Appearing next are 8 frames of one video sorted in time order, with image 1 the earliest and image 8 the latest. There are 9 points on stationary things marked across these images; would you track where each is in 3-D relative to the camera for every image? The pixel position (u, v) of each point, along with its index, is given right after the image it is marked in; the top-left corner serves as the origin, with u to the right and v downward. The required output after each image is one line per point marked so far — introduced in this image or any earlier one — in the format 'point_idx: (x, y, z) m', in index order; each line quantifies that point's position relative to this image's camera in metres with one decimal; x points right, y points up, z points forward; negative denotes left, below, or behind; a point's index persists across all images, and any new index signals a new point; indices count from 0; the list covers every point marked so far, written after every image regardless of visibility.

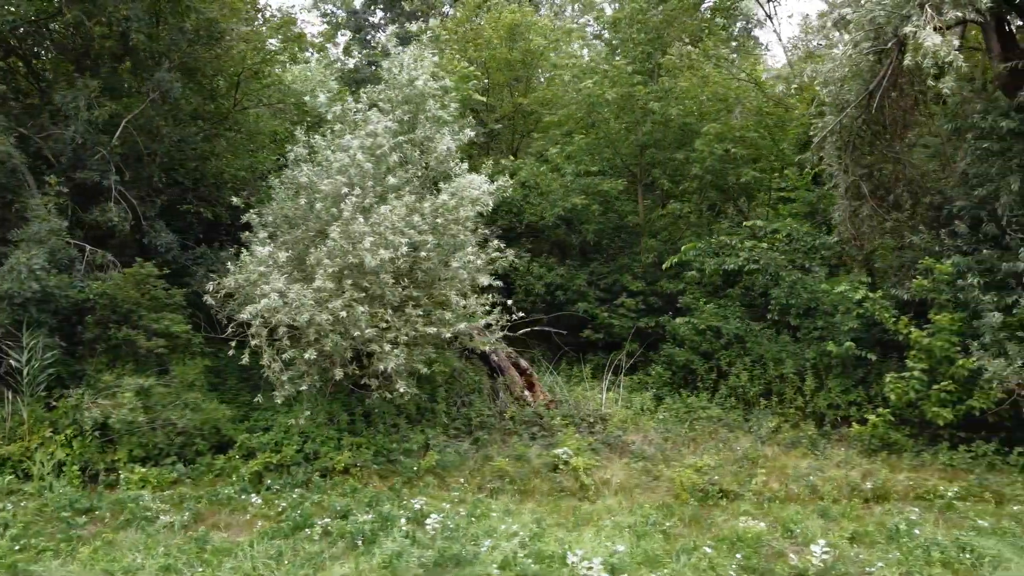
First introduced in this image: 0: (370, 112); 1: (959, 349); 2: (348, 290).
0: (-1.7, +2.1, +9.2) m
1: (+5.4, -0.8, +9.5) m
2: (-1.7, 0.0, +7.9) m
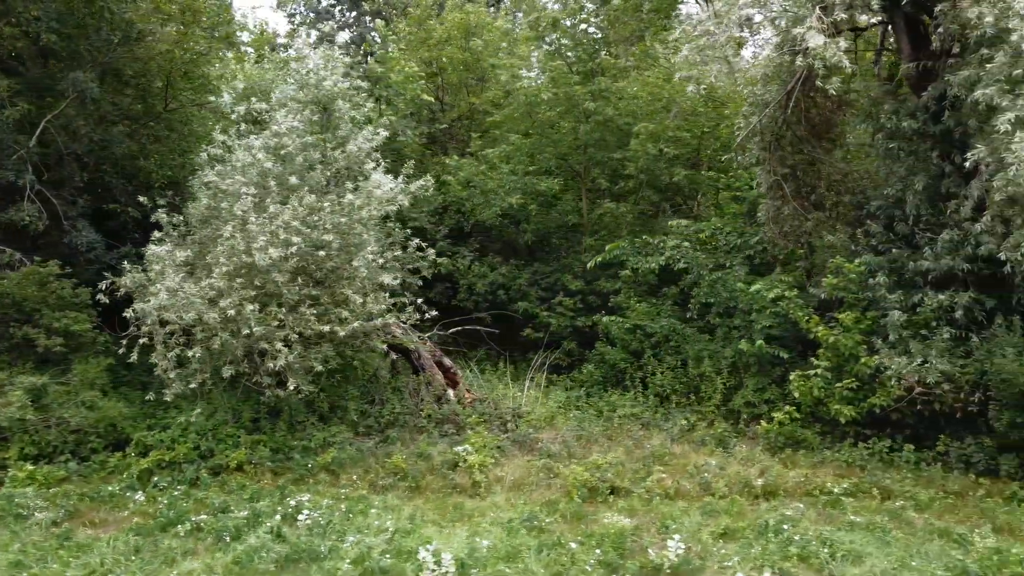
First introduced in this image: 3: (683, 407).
0: (-2.8, +2.1, +9.3) m
1: (+4.3, -0.7, +9.6) m
2: (-2.8, 0.0, +7.9) m
3: (+2.4, -1.7, +11.0) m
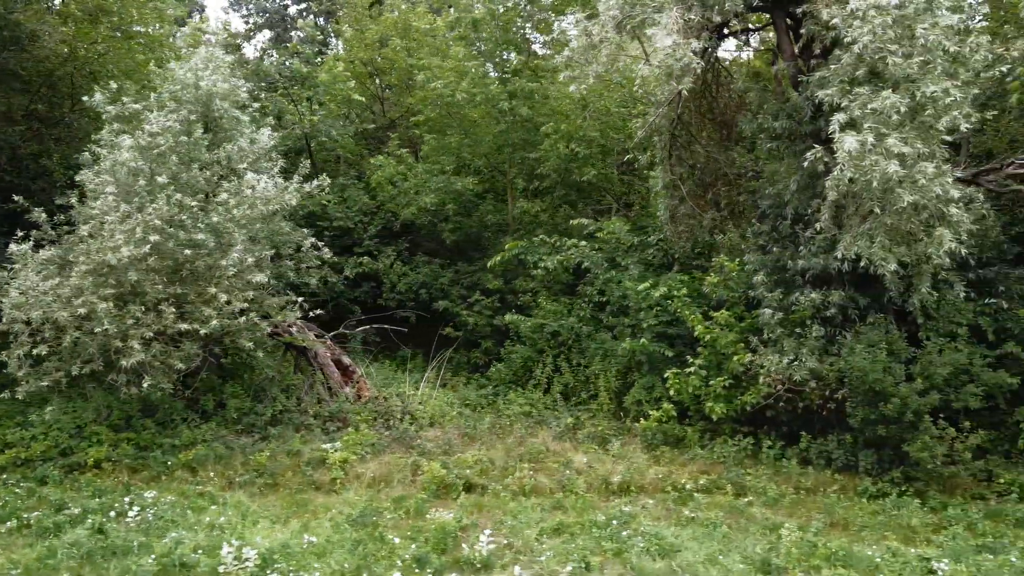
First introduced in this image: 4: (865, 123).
0: (-4.3, +2.1, +9.3) m
1: (+2.8, -0.7, +9.7) m
2: (-4.3, 0.0, +8.0) m
3: (+0.9, -1.6, +11.1) m
4: (+3.2, +1.5, +7.1) m
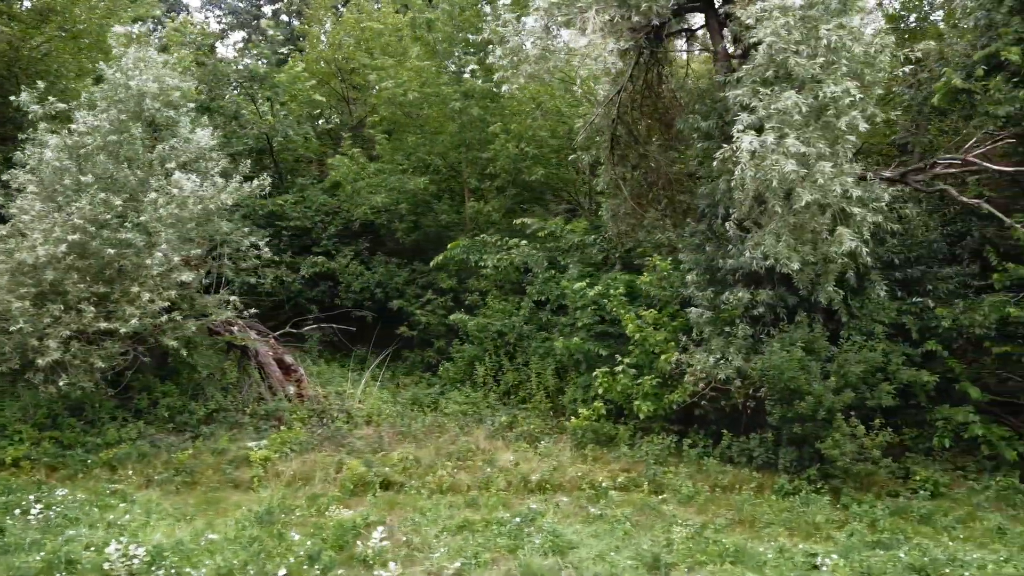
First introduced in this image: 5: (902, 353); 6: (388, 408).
0: (-5.2, +2.1, +9.4) m
1: (+1.9, -0.7, +9.7) m
2: (-5.1, 0.0, +8.0) m
3: (0.0, -1.6, +11.2) m
4: (+2.3, +1.5, +7.1) m
5: (+4.4, -0.7, +8.9) m
6: (-1.8, -1.7, +11.1) m
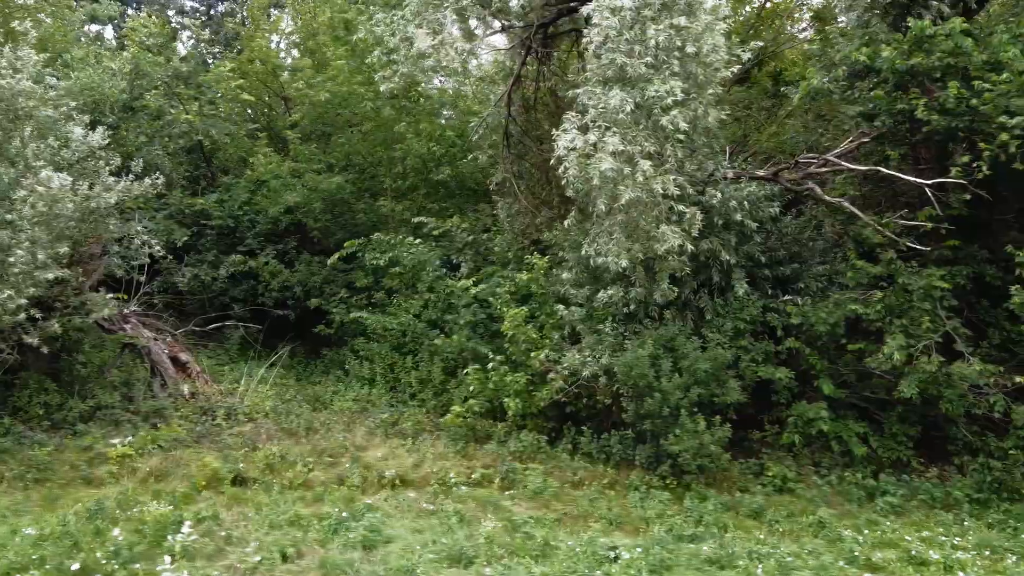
0: (-6.8, +2.1, +9.4) m
1: (+0.4, -0.7, +9.8) m
2: (-6.7, 0.0, +8.0) m
3: (-1.5, -1.6, +11.2) m
4: (+0.8, +1.5, +7.2) m
5: (+2.9, -0.7, +8.9) m
6: (-3.3, -1.7, +11.1) m
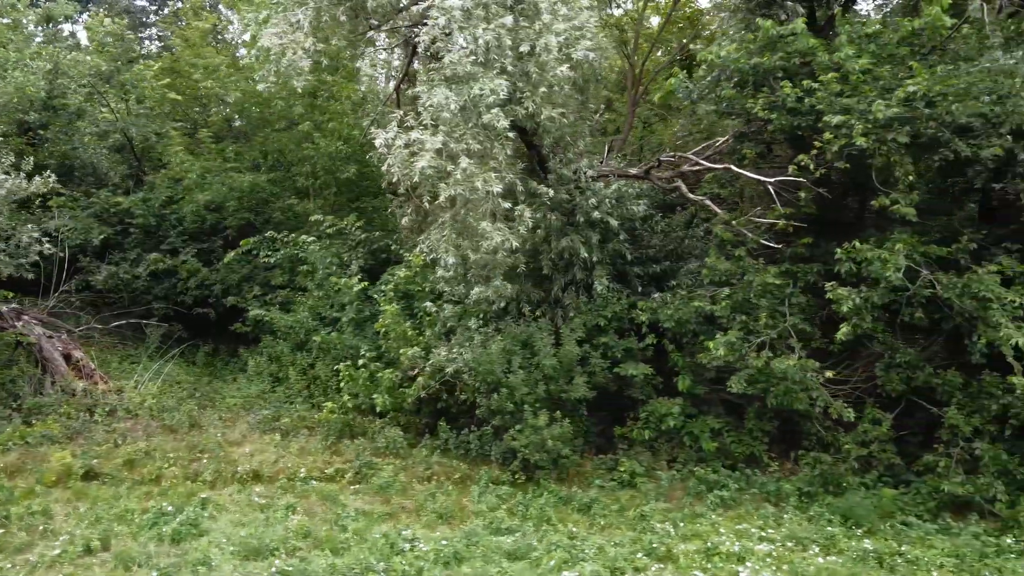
0: (-8.4, +2.2, +9.4) m
1: (-1.2, -0.6, +9.9) m
2: (-8.3, +0.1, +8.0) m
3: (-3.2, -1.6, +11.3) m
4: (-0.8, +1.6, +7.3) m
5: (+1.3, -0.7, +9.0) m
6: (-5.0, -1.7, +11.2) m
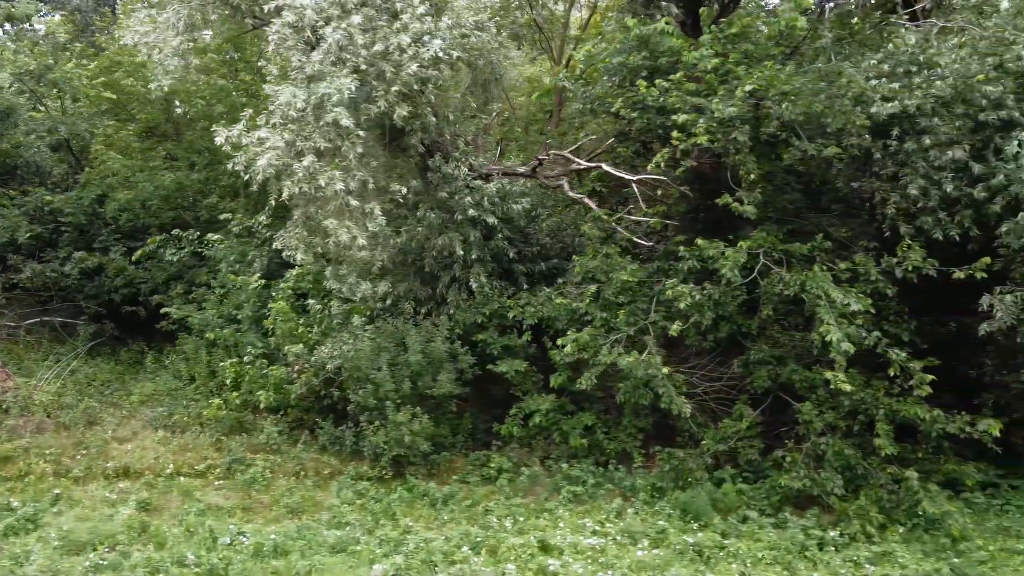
0: (-9.8, +2.2, +9.4) m
1: (-2.7, -0.6, +9.9) m
2: (-9.7, +0.1, +8.0) m
3: (-4.6, -1.5, +11.3) m
4: (-2.3, +1.6, +7.3) m
5: (-0.2, -0.7, +9.1) m
6: (-6.4, -1.6, +11.2) m
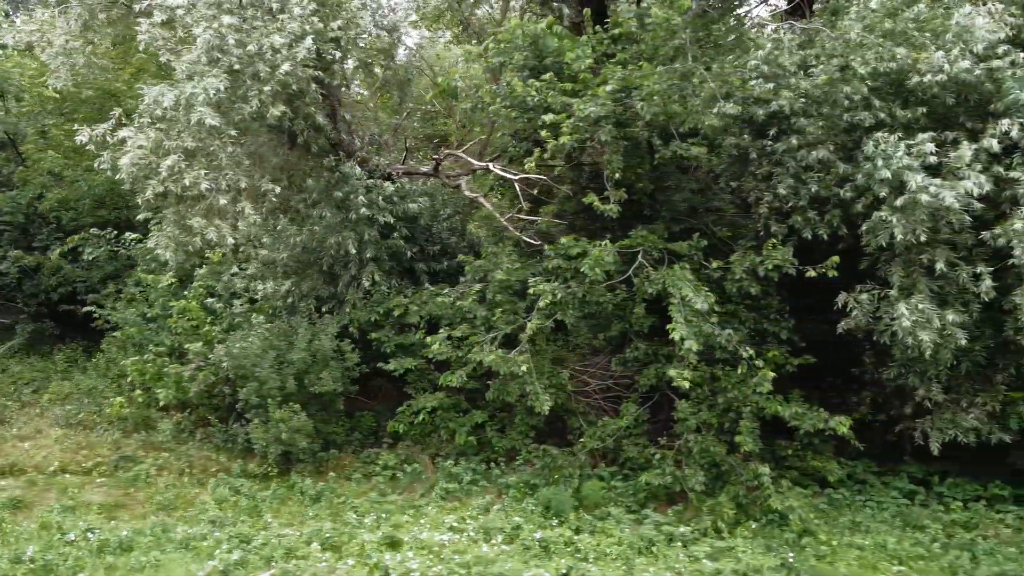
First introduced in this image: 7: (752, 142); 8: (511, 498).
0: (-11.1, +2.2, +9.4) m
1: (-4.0, -0.6, +10.0) m
2: (-11.0, +0.1, +8.0) m
3: (-5.9, -1.5, +11.3) m
4: (-3.5, +1.6, +7.4) m
5: (-1.4, -0.6, +9.2) m
6: (-7.7, -1.6, +11.2) m
7: (+2.5, +1.5, +8.1) m
8: (0.0, -2.0, +7.5) m
